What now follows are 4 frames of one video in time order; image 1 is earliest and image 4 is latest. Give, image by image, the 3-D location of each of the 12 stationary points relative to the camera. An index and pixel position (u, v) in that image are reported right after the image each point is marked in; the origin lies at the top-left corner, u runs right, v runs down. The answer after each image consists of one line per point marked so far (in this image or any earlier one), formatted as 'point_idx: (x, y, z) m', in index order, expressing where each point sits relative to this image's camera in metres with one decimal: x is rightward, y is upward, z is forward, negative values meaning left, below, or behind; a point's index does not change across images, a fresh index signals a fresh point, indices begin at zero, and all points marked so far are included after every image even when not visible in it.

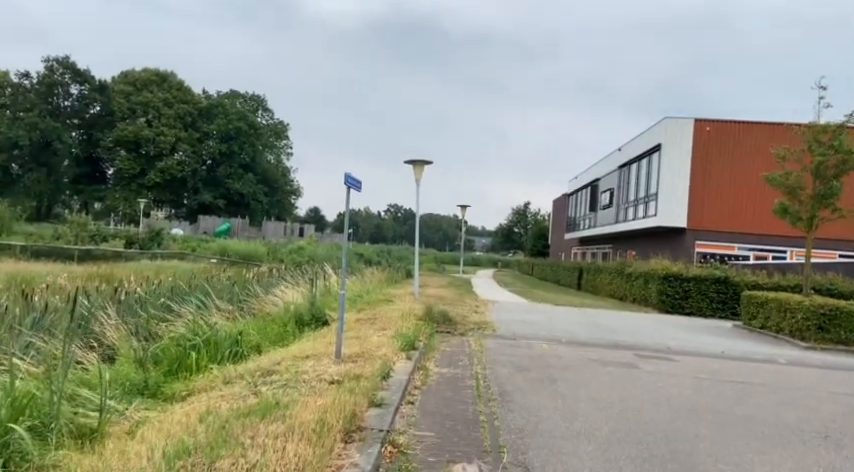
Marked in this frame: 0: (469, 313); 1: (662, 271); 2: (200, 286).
0: (+0.9, -1.7, +15.2) m
1: (+6.5, -1.0, +19.4) m
2: (-4.0, -0.9, +12.4) m
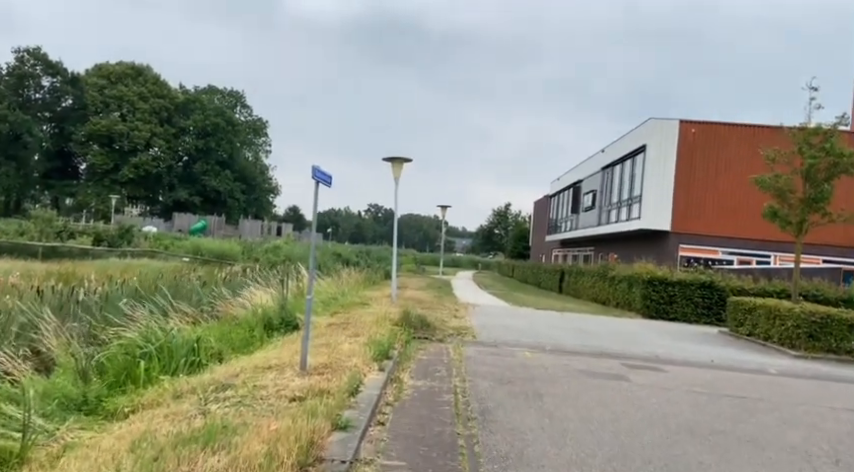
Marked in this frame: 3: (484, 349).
0: (+0.4, -1.7, +14.6) m
1: (+5.9, -1.1, +18.9) m
2: (-4.4, -0.8, +11.7) m
3: (+0.8, -1.7, +10.6) m
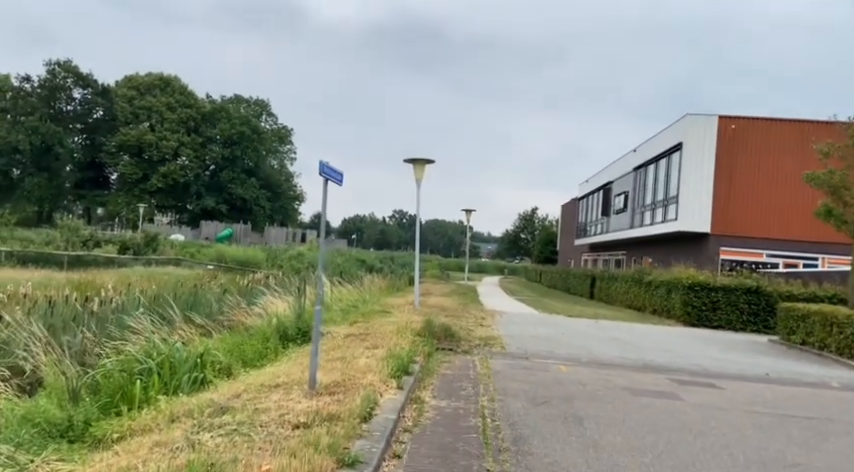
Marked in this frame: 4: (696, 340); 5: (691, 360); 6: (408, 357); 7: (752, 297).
0: (+0.9, -1.8, +13.8) m
1: (+6.6, -1.1, +17.9) m
2: (-4.0, -0.9, +11.1) m
3: (+1.2, -1.7, +9.8) m
4: (+5.5, -2.1, +14.4) m
5: (+4.3, -2.0, +11.4) m
6: (-0.2, -1.4, +8.2) m
7: (+8.0, -1.5, +17.4) m
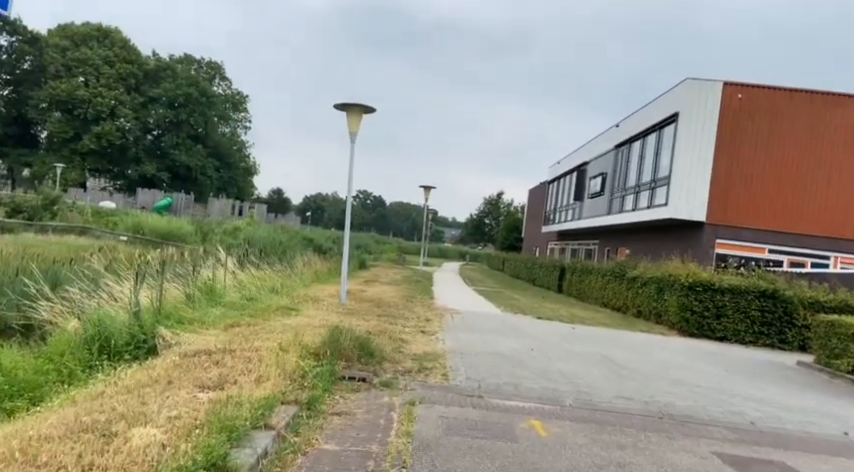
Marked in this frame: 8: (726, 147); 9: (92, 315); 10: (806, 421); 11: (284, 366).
0: (-0.2, -1.4, +9.8) m
1: (+5.3, -0.9, +14.2) m
2: (-4.9, -0.4, +6.8) m
3: (+0.3, -1.5, +5.8) m
4: (+4.3, -1.9, +10.7) m
5: (+3.2, -1.8, +7.6) m
6: (-1.1, -1.1, +4.1) m
7: (+6.7, -1.3, +13.8) m
8: (+8.0, +2.4, +18.8) m
9: (-3.6, -0.9, +7.7) m
10: (+4.0, -1.9, +7.4) m
11: (-1.3, -1.1, +6.2) m
